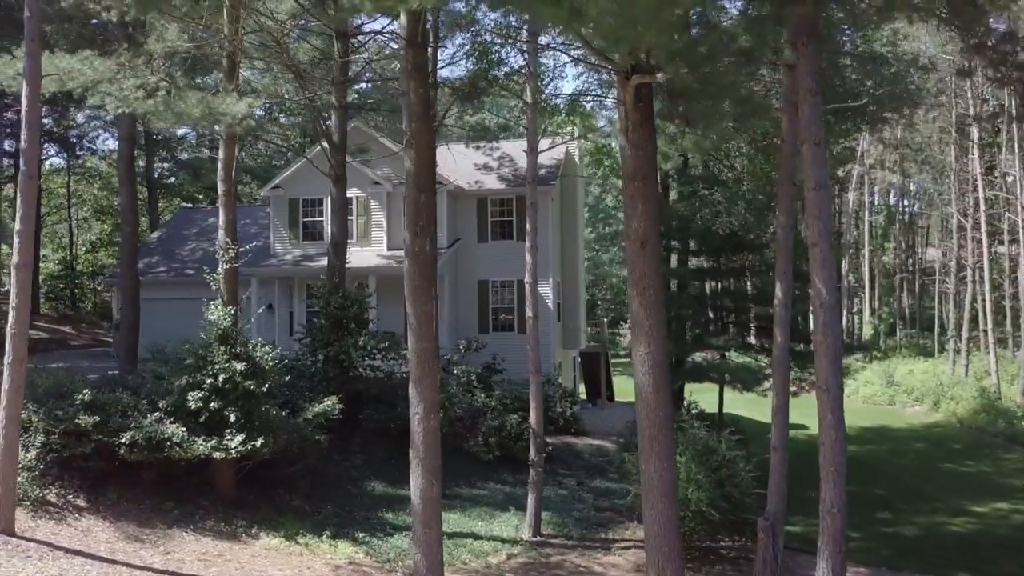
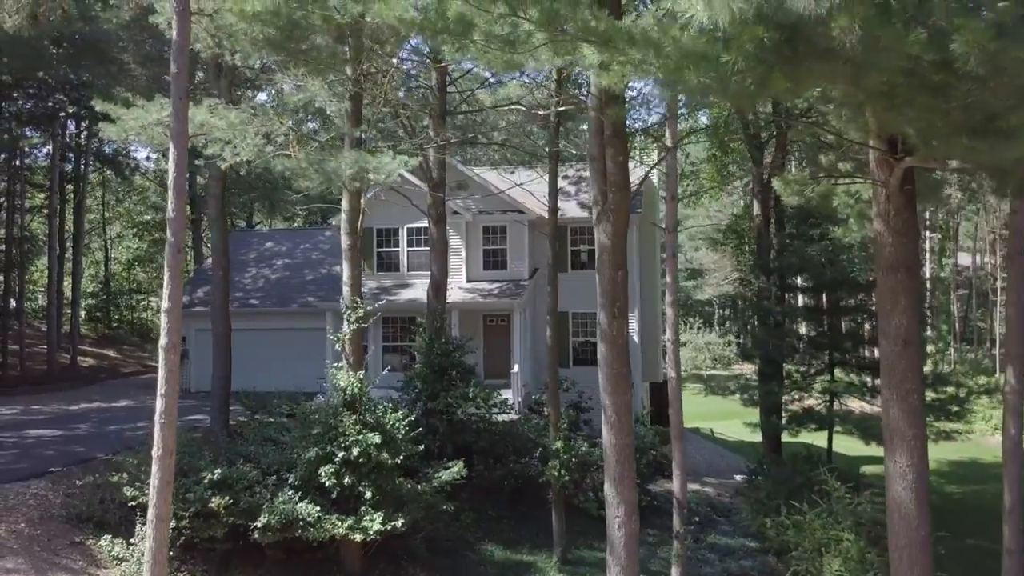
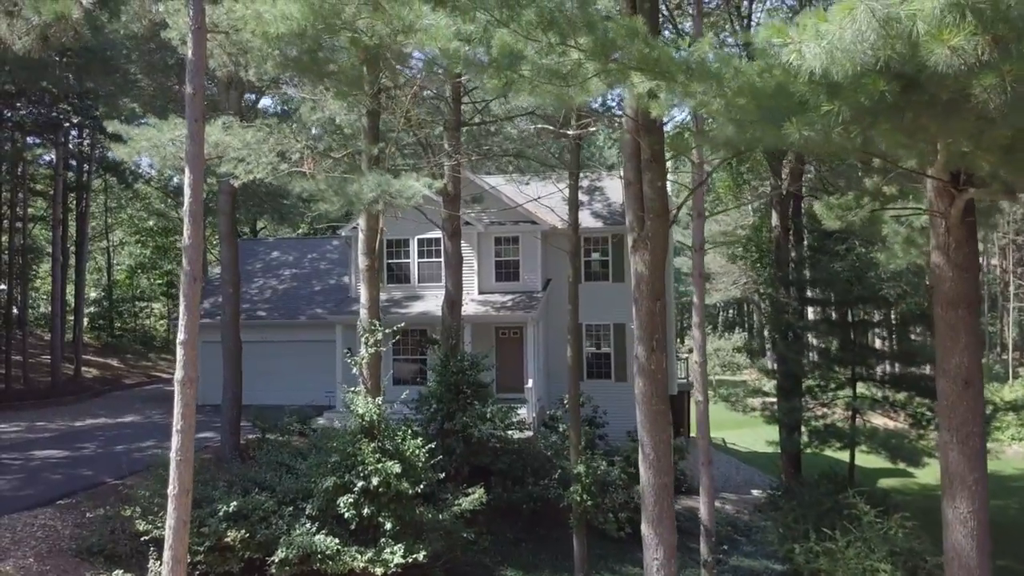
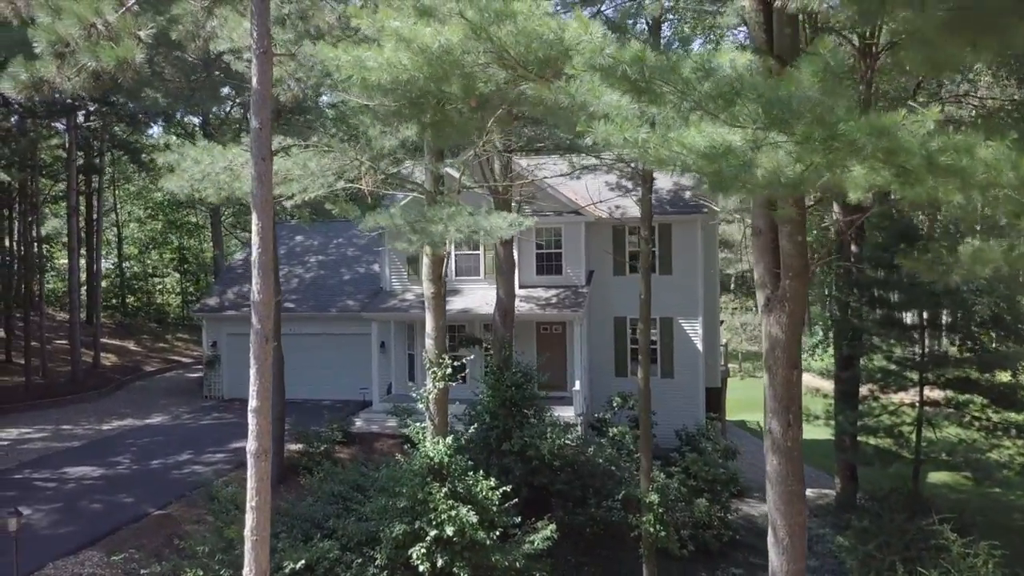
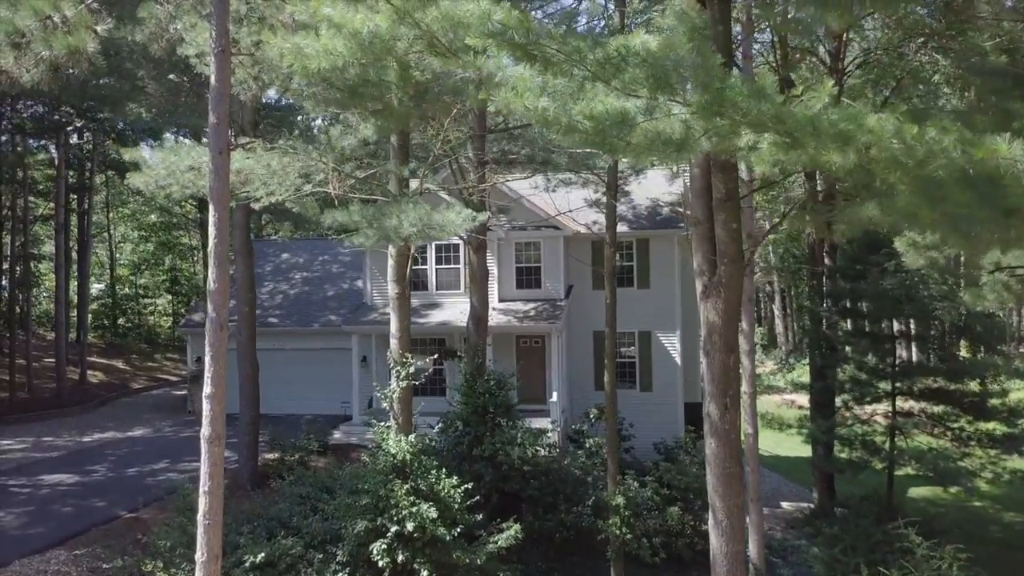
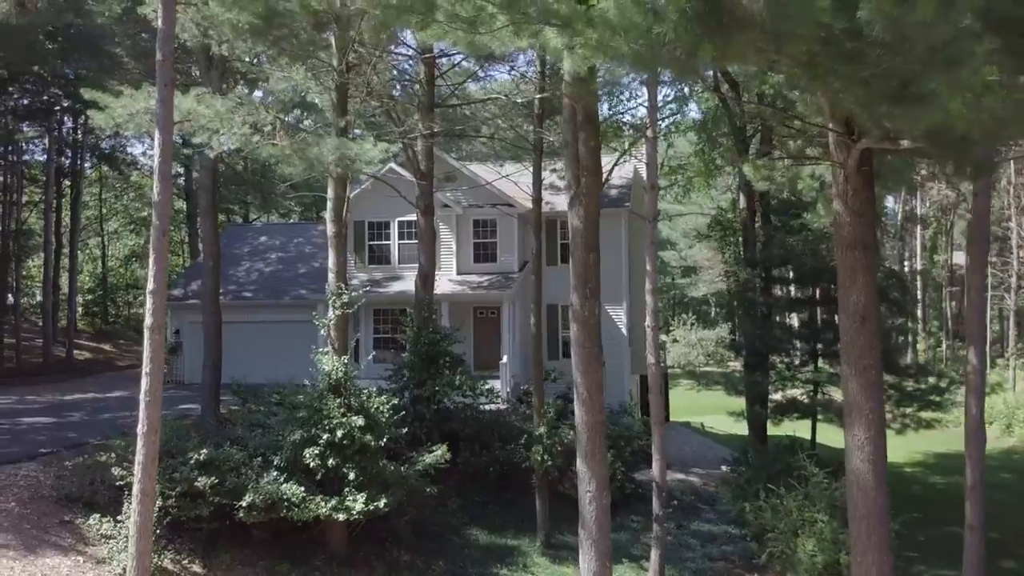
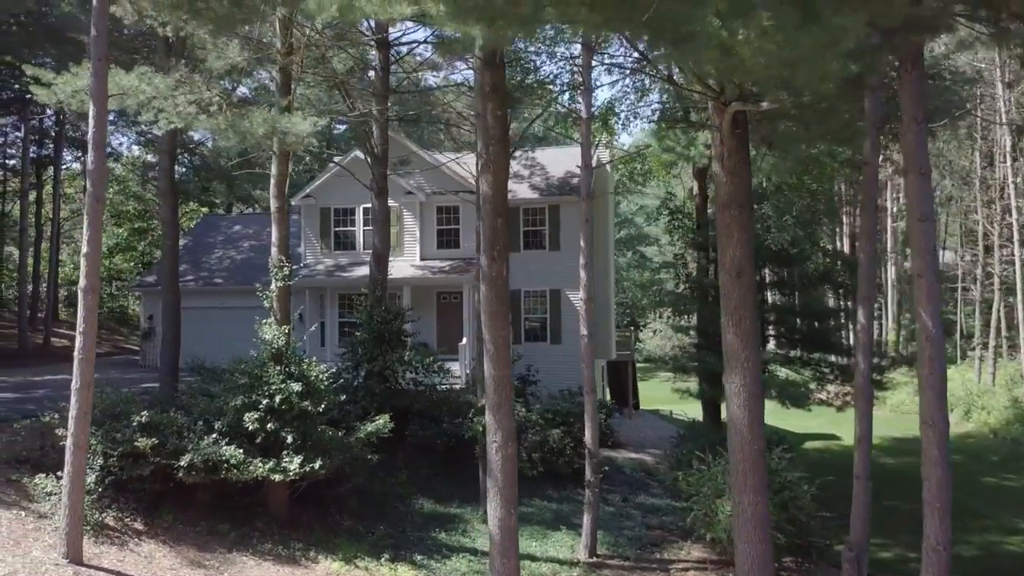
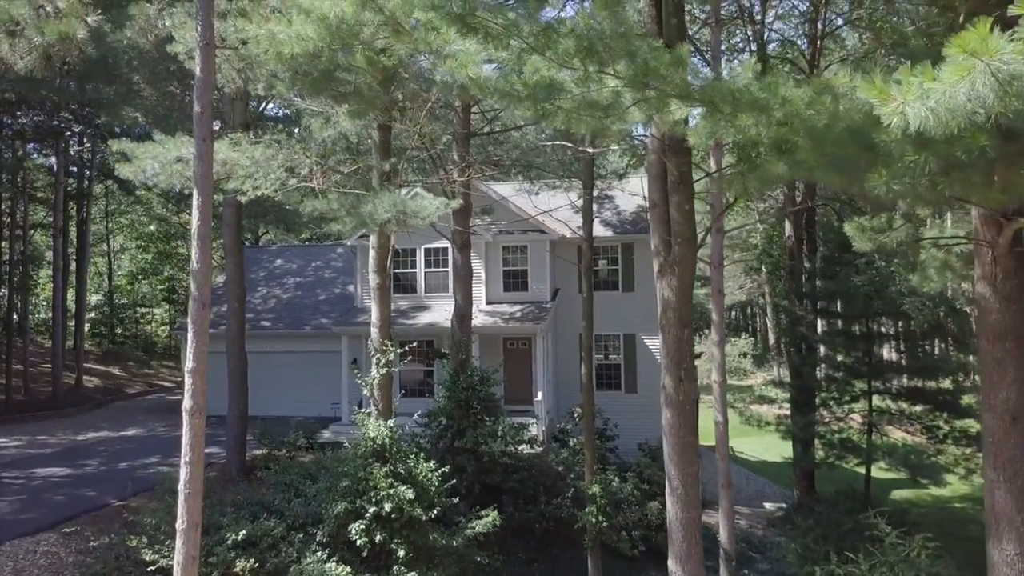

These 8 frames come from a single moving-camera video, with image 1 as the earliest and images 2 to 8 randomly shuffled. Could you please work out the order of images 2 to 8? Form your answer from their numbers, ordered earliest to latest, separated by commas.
7, 6, 2, 3, 8, 5, 4
